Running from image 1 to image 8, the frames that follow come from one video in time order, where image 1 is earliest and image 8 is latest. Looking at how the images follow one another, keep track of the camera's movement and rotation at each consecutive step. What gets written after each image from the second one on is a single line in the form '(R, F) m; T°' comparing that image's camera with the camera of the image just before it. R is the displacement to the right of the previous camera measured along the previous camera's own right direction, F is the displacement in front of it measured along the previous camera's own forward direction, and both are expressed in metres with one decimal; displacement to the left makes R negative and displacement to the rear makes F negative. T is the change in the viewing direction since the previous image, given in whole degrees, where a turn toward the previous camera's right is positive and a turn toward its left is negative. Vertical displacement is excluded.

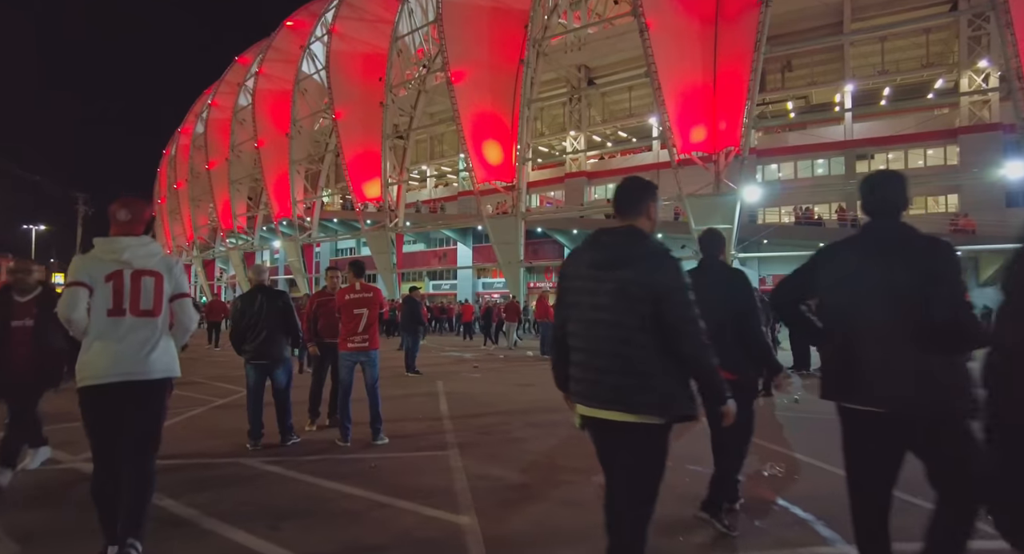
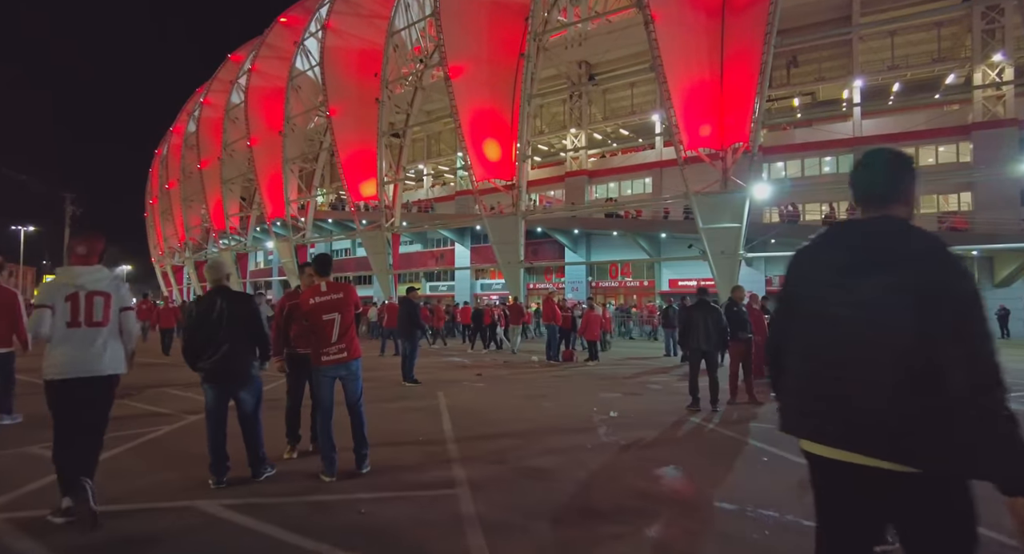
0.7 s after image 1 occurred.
(-0.1, +0.8) m; 0°
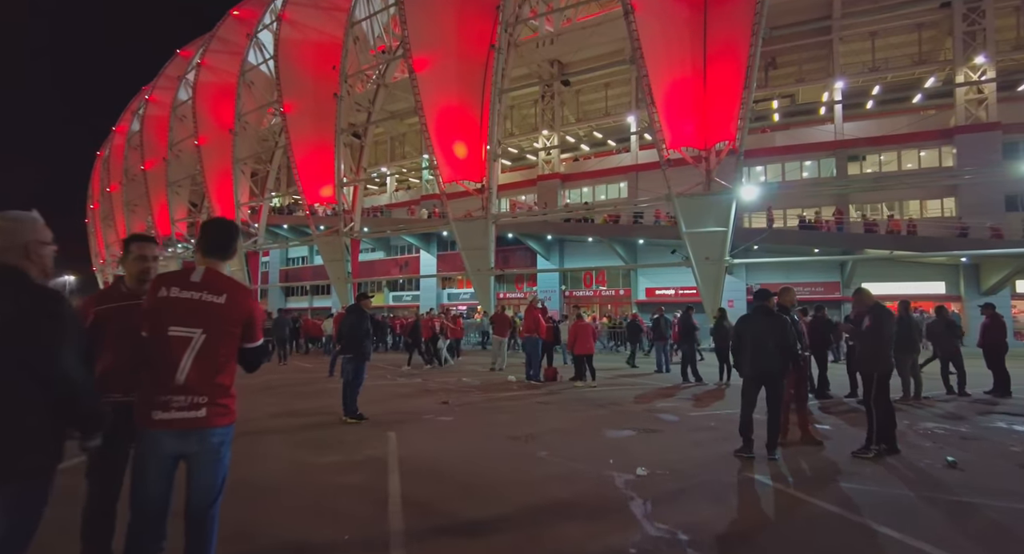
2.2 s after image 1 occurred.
(-0.1, +1.7) m; +3°
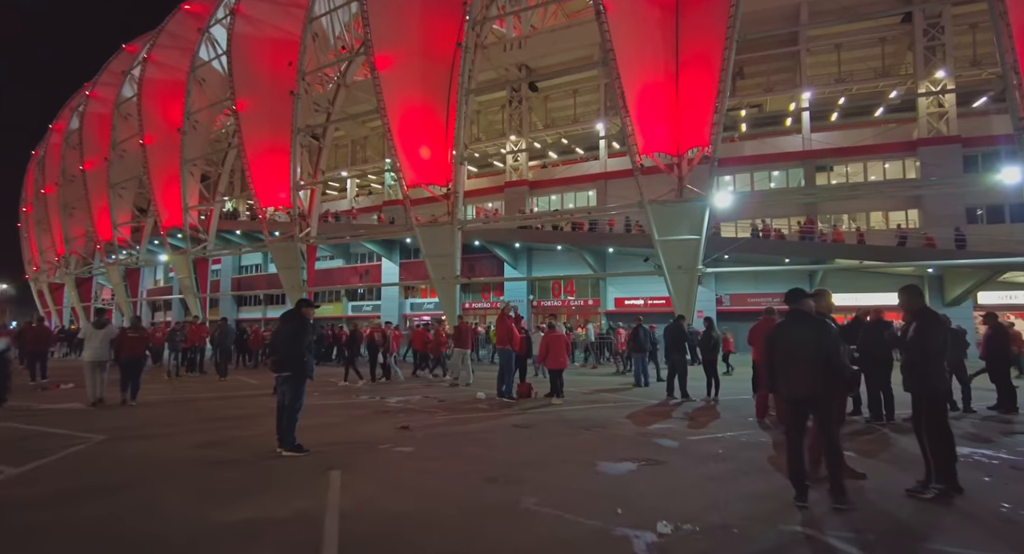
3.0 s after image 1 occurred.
(-0.1, +0.9) m; +3°
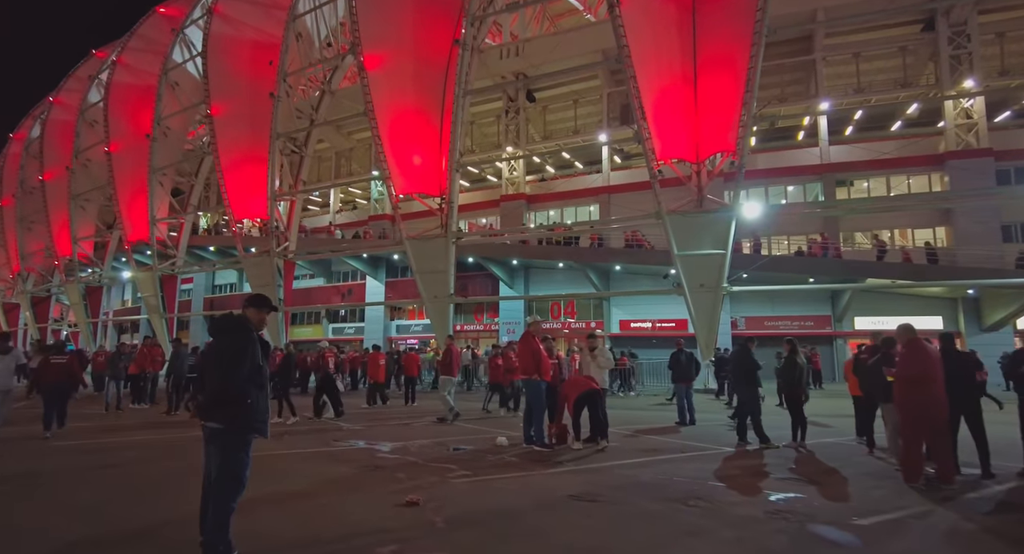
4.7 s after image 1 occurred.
(-0.5, +2.0) m; +2°
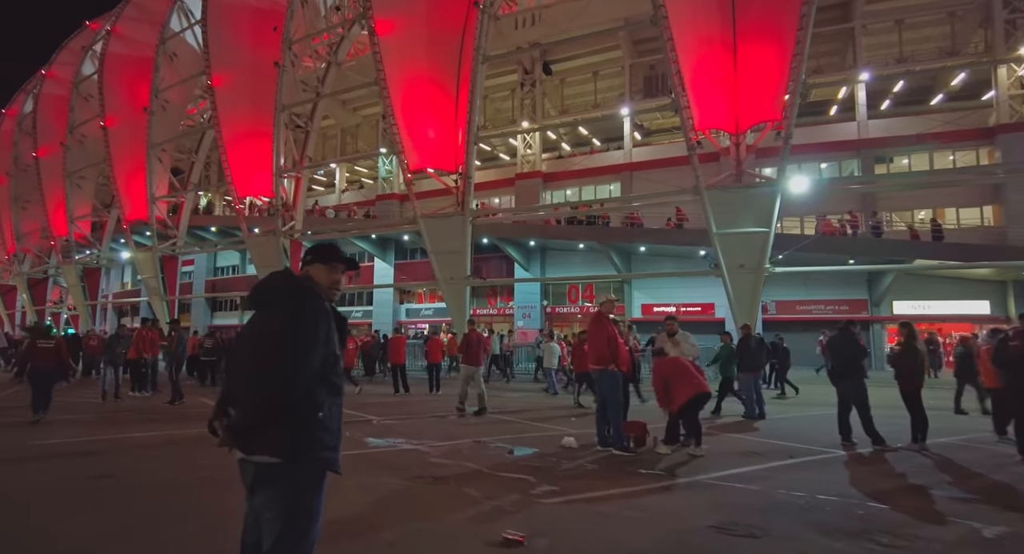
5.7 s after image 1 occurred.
(-0.6, +1.1) m; 0°
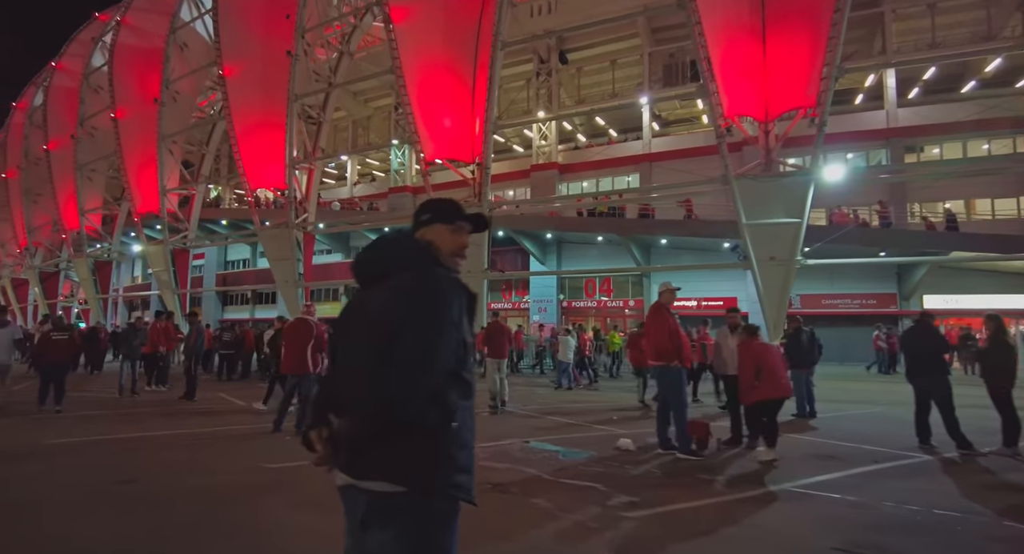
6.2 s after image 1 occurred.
(-0.4, +0.5) m; -1°
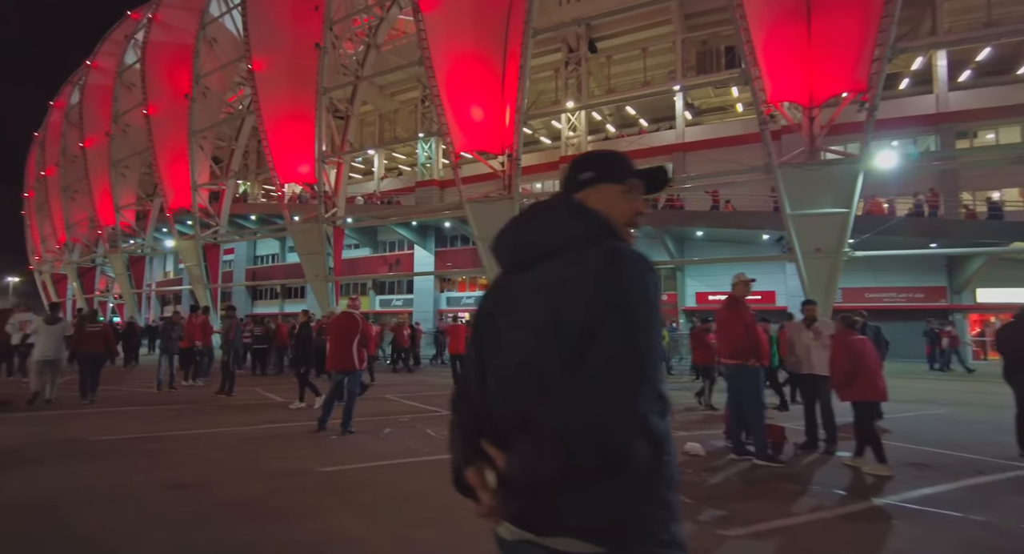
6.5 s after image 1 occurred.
(-0.3, +0.3) m; -2°
